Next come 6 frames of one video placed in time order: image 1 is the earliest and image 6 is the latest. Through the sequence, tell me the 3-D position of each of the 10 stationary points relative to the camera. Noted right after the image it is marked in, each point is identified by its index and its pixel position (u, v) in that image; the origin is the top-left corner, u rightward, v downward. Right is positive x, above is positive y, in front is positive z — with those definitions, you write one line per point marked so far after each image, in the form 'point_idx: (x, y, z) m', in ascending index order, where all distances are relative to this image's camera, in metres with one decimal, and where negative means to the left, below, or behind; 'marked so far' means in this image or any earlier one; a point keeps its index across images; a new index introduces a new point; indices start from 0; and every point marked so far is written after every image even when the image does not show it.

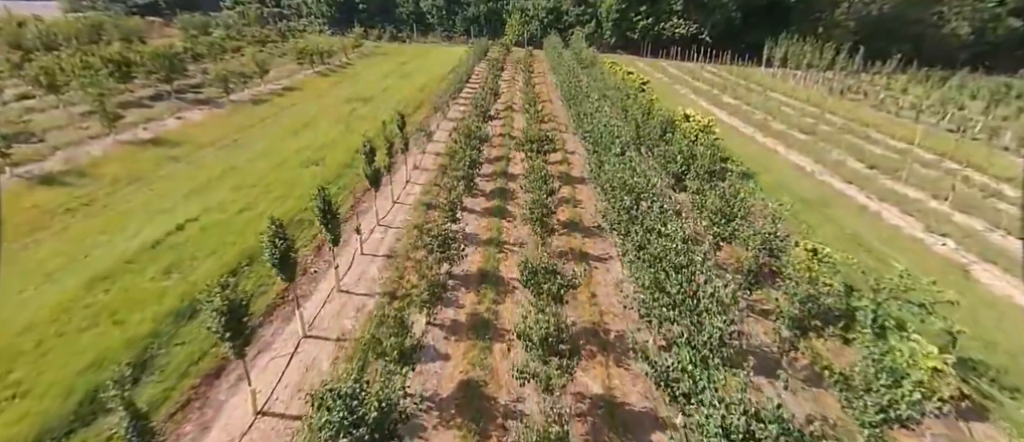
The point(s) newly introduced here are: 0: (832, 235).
0: (+12.5, -0.6, +17.7) m
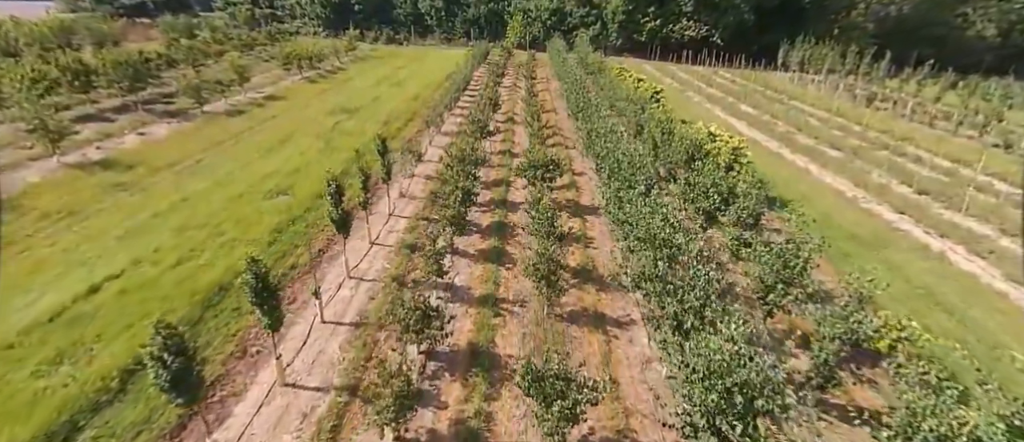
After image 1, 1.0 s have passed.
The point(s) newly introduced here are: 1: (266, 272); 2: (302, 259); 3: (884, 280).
0: (+12.5, -2.2, +14.6) m
1: (-4.8, -1.0, +8.7) m
2: (-6.6, -1.2, +14.1) m
3: (+12.6, -2.0, +15.2) m
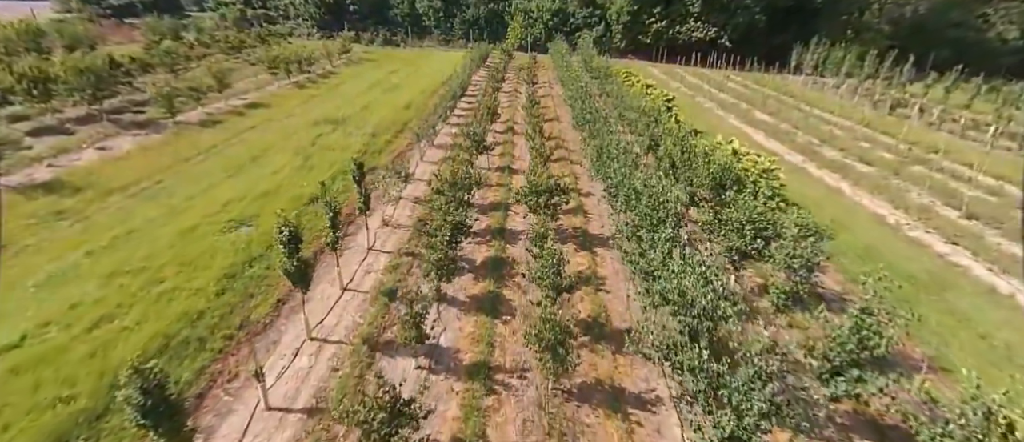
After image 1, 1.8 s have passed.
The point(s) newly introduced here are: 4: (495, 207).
0: (+12.4, -3.5, +12.1) m
1: (-4.8, -2.2, +6.2) m
2: (-6.6, -2.4, +11.6) m
3: (+12.5, -3.2, +12.7) m
4: (-0.7, +0.6, +19.5) m
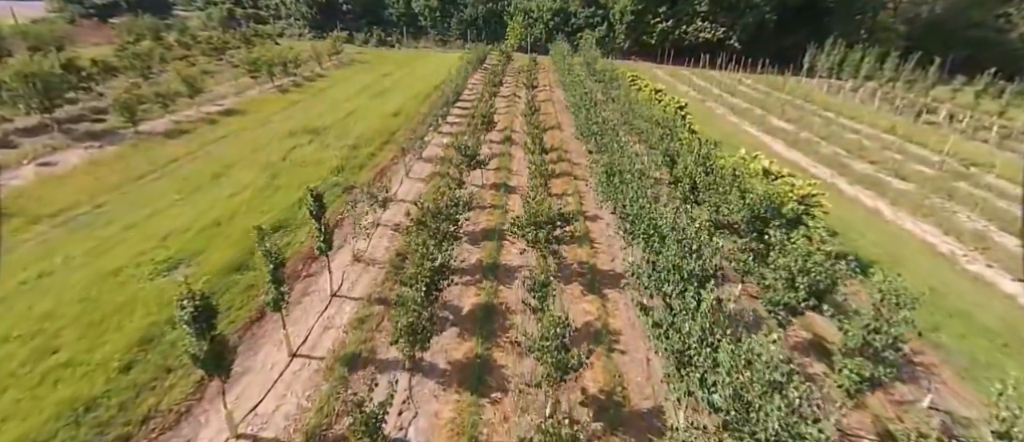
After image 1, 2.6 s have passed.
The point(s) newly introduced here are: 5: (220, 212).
0: (+12.2, -4.6, +9.4) m
1: (-5.0, -3.3, +3.6) m
2: (-6.8, -3.5, +8.9) m
3: (+12.3, -4.4, +10.0) m
4: (-0.9, -0.5, +16.9) m
5: (-10.3, +0.3, +15.9) m
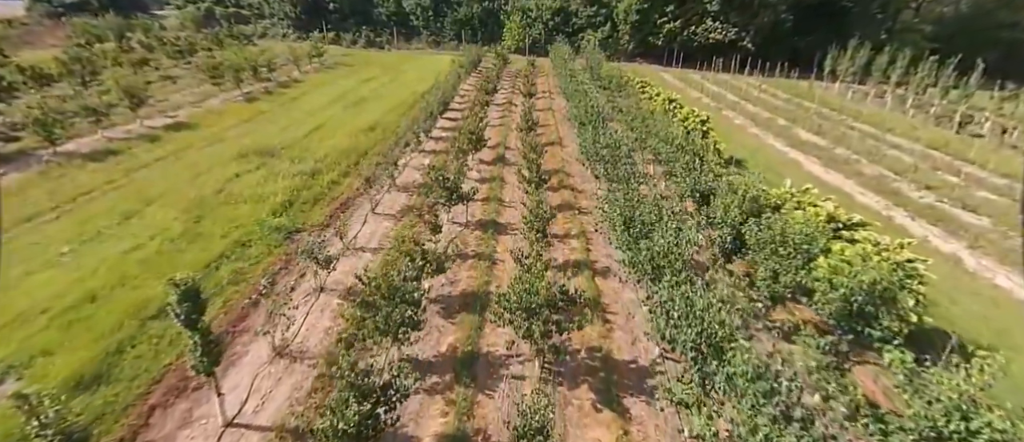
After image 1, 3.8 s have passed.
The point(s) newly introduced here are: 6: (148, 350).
0: (+11.8, -6.5, +5.3) m
1: (-5.4, -5.2, -0.5) m
2: (-7.2, -5.3, +4.8) m
3: (+11.9, -6.2, +5.9) m
4: (-1.3, -2.4, +12.8) m
5: (-10.7, -1.5, +11.8) m
6: (-8.0, -2.7, +9.8) m
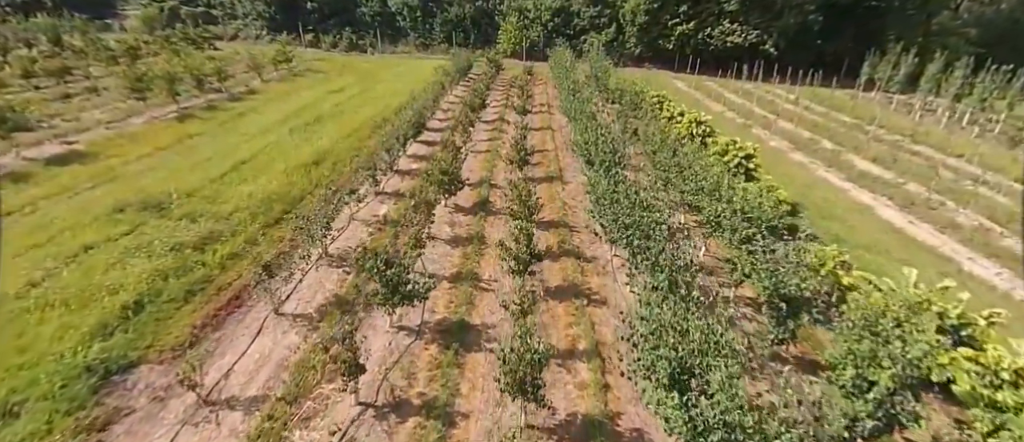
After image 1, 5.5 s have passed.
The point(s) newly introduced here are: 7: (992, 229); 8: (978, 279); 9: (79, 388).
0: (+11.2, -9.2, -0.7) m
1: (-6.1, -7.8, -6.6) m
2: (-7.9, -8.0, -1.2) m
3: (+11.2, -9.0, -0.2) m
4: (-1.9, -5.1, +6.7) m
5: (-11.4, -4.2, +5.8) m
6: (-8.6, -5.4, +3.8) m
7: (+19.9, -0.3, +18.6) m
8: (+15.9, -2.0, +15.3) m
9: (-8.3, -3.1, +8.7) m
